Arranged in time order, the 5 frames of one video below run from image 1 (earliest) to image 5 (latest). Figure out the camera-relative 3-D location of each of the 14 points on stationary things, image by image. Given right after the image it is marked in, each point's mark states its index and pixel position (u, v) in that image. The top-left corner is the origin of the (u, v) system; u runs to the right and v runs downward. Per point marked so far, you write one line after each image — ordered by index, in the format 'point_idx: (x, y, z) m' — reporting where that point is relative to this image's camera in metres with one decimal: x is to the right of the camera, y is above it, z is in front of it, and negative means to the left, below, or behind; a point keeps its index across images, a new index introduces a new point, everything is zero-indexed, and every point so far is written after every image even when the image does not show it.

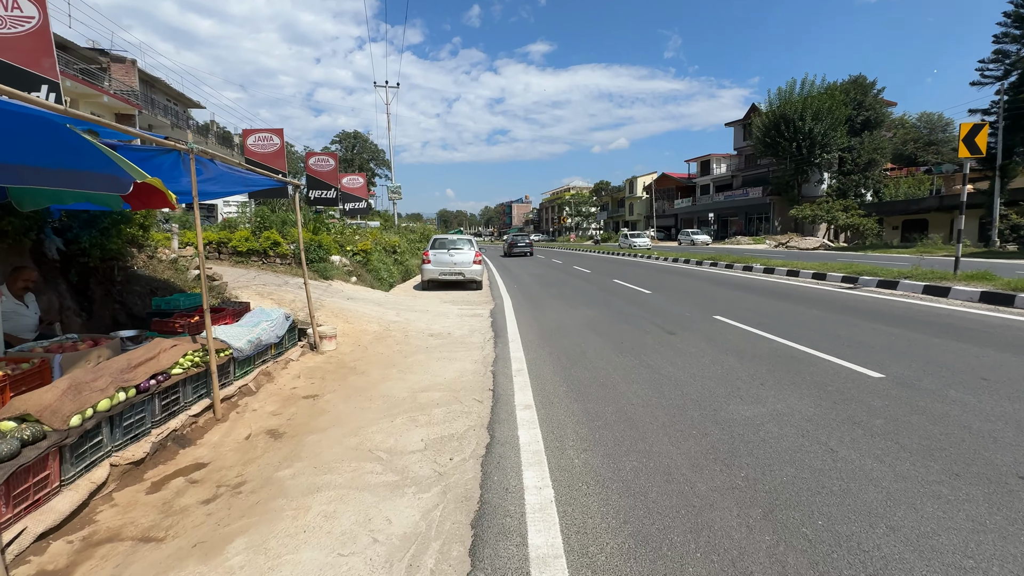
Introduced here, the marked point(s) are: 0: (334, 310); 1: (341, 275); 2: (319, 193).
0: (-4.0, -0.5, +9.9) m
1: (-5.5, +0.4, +14.3) m
2: (-8.2, +4.1, +18.9) m
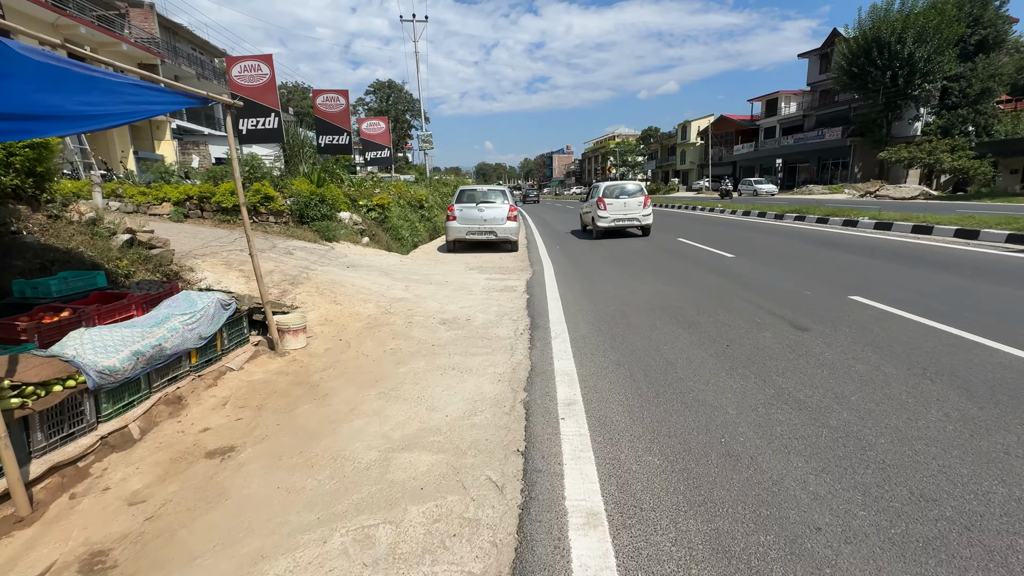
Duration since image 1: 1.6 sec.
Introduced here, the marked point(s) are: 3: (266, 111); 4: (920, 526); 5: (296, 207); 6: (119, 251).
0: (-3.3, +0.1, +7.6) m
1: (-4.4, +1.4, +12.0) m
2: (-6.7, +5.5, +16.4) m
3: (-6.5, +4.7, +11.8) m
4: (+2.2, -1.3, +2.3) m
5: (-5.5, +2.1, +11.3) m
6: (-5.3, +0.5, +6.1) m
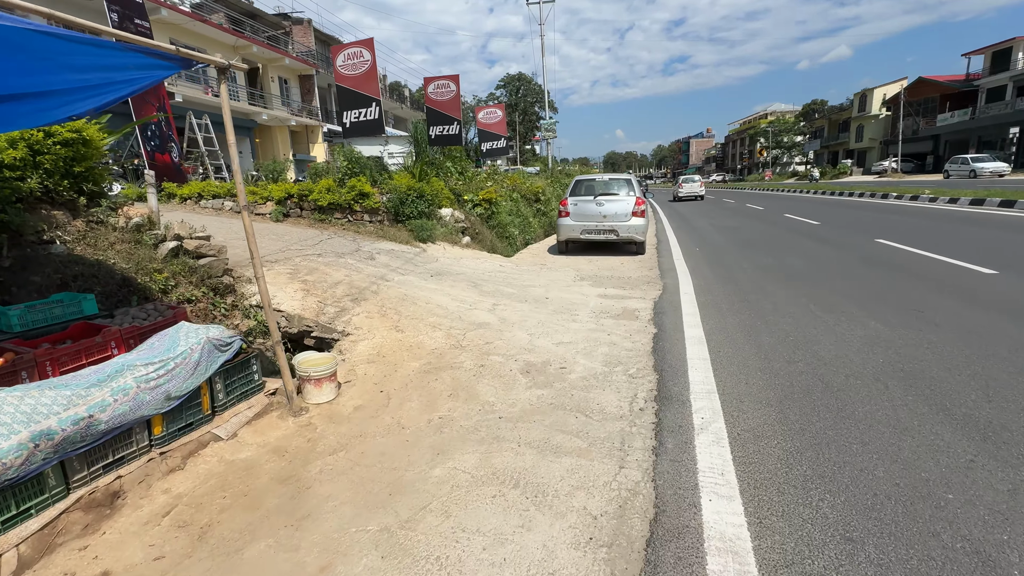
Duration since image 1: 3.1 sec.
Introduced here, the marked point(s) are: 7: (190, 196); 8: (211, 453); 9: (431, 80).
0: (-1.7, -0.2, +6.2) m
1: (-1.6, +1.2, +10.7) m
2: (-2.5, +5.5, +15.5) m
3: (-3.6, +4.6, +11.0) m
4: (+2.0, -1.8, -0.3) m
5: (-2.8, +1.9, +10.3) m
6: (-4.1, +0.3, +5.3) m
7: (-7.7, +2.2, +10.8) m
8: (-2.2, -1.2, +3.3) m
9: (-2.9, +7.2, +15.4) m
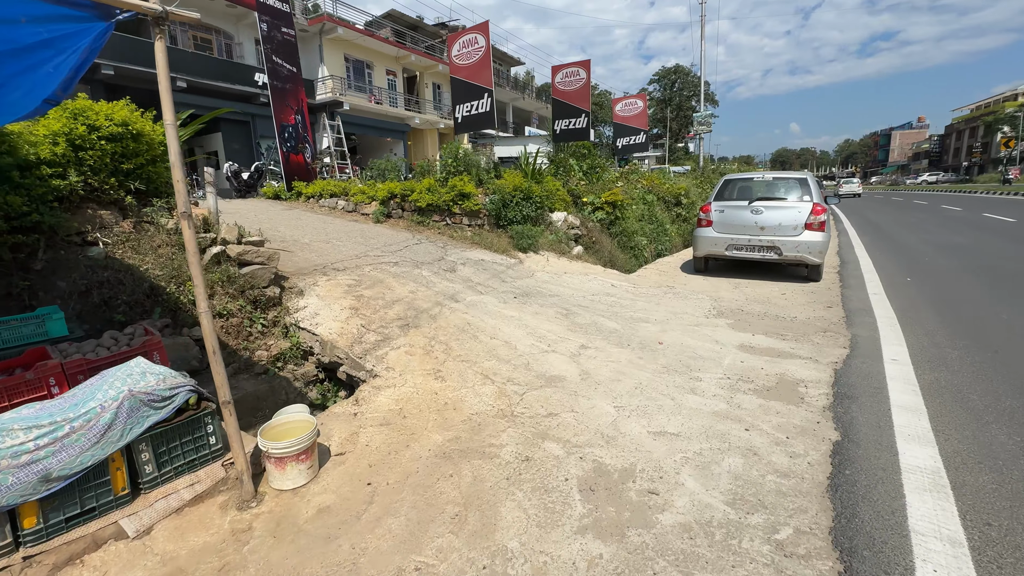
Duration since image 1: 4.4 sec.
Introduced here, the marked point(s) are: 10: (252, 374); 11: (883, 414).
0: (-0.8, -0.5, +4.9) m
1: (+0.8, +0.9, +9.2) m
2: (+1.7, +5.2, +13.9) m
3: (-0.7, +4.4, +10.0) m
4: (+0.7, -2.3, -2.4) m
5: (-0.4, +1.7, +9.2) m
6: (-3.3, +0.2, +4.7) m
7: (-4.9, +2.3, +11.1) m
8: (-2.2, -1.4, +2.4) m
9: (+1.5, +6.9, +14.0) m
10: (-2.6, -0.9, +4.5) m
11: (+2.9, -1.0, +3.5) m
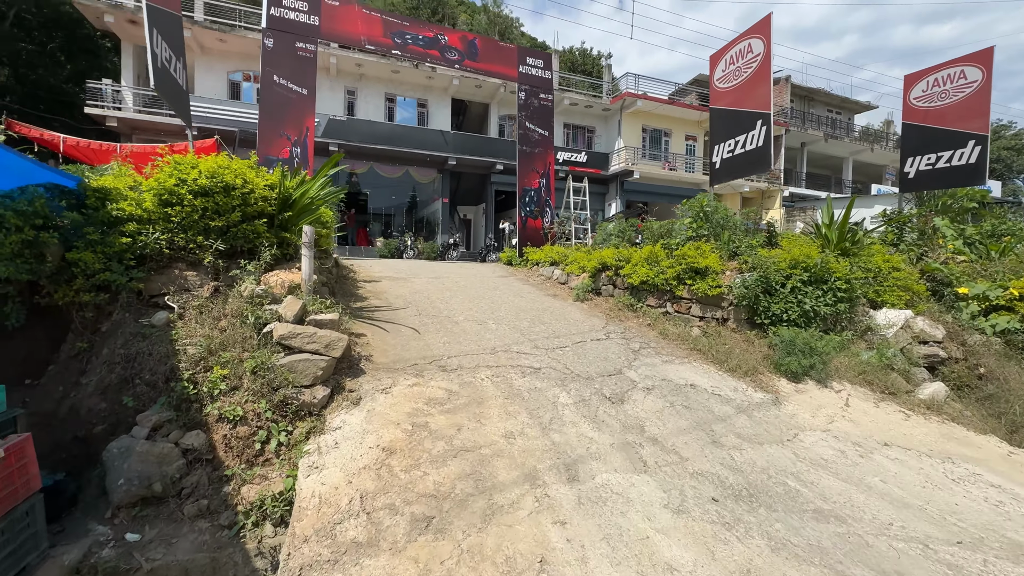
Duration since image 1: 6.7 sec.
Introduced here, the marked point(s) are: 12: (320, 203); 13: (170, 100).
0: (-0.2, -1.4, +2.2) m
1: (+3.8, -0.9, +4.8) m
2: (+8.0, +2.4, +8.4) m
3: (+3.6, +2.5, +6.7) m
4: (-3.6, -2.0, -4.6) m
5: (+2.9, 0.0, +5.6) m
6: (-2.2, -0.5, +3.7) m
7: (+0.5, +0.6, +9.9) m
8: (-3.0, -1.8, +1.0) m
9: (+8.1, +4.1, +8.8) m
10: (-2.0, -1.6, +2.9) m
11: (+1.8, -1.9, -1.1) m
12: (-2.1, +0.9, +4.8) m
13: (-3.6, +2.0, +4.7) m
